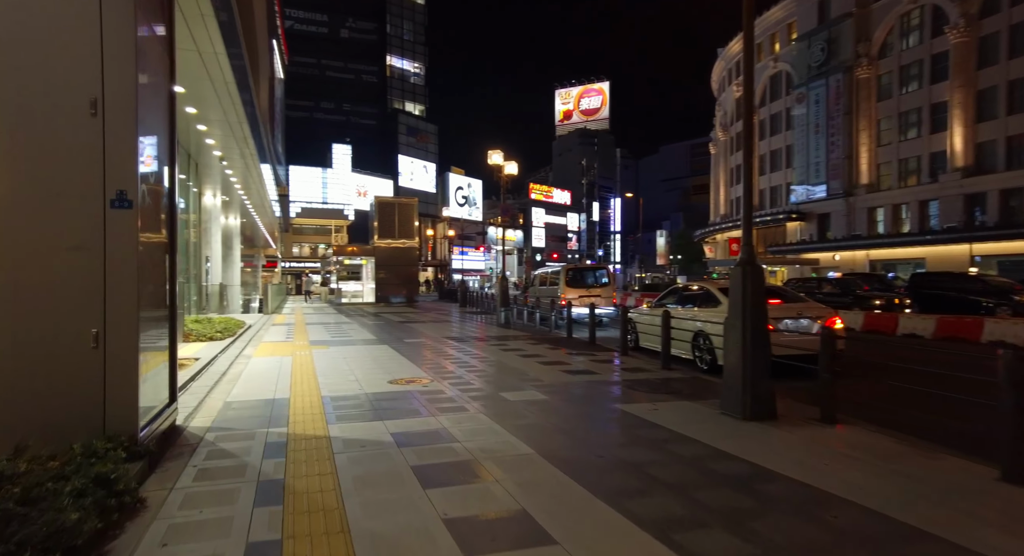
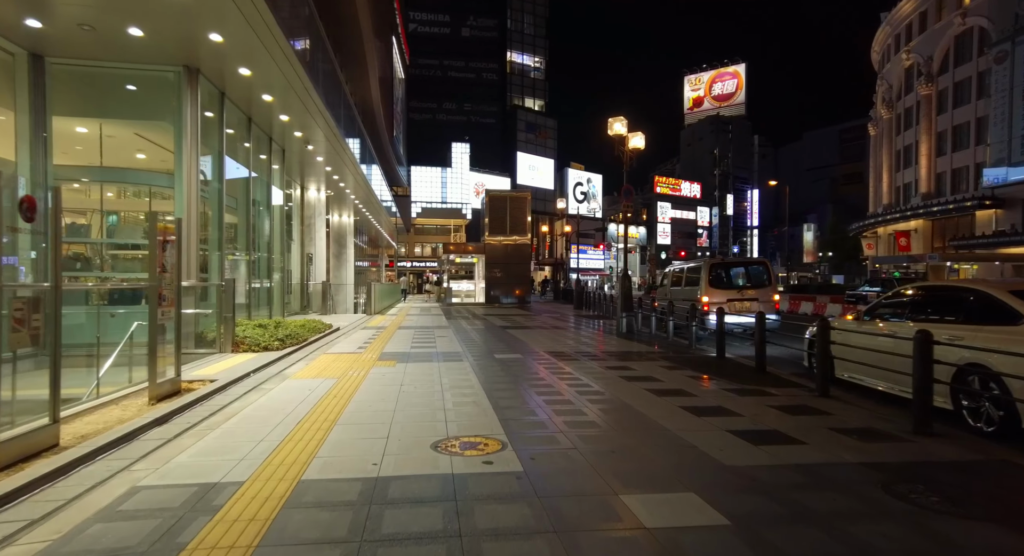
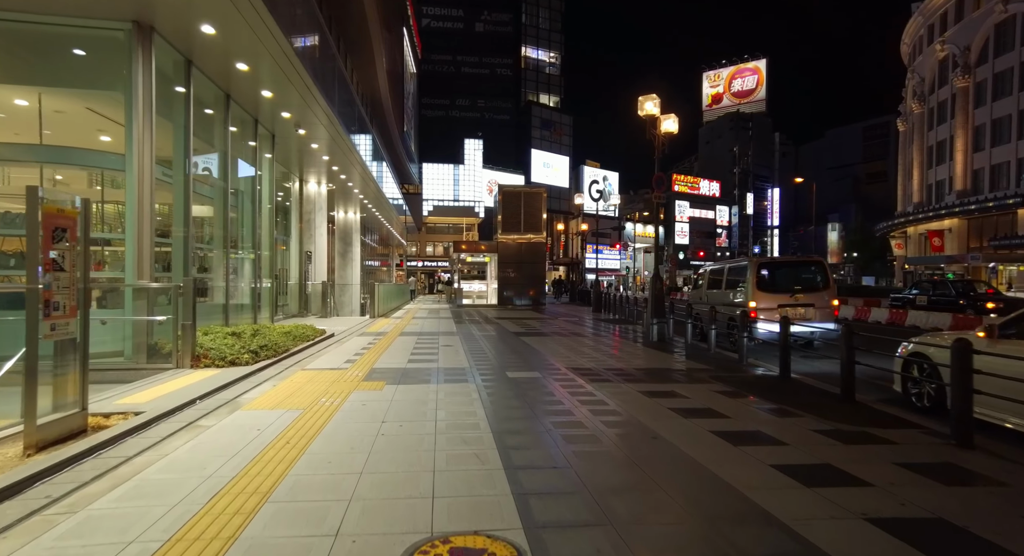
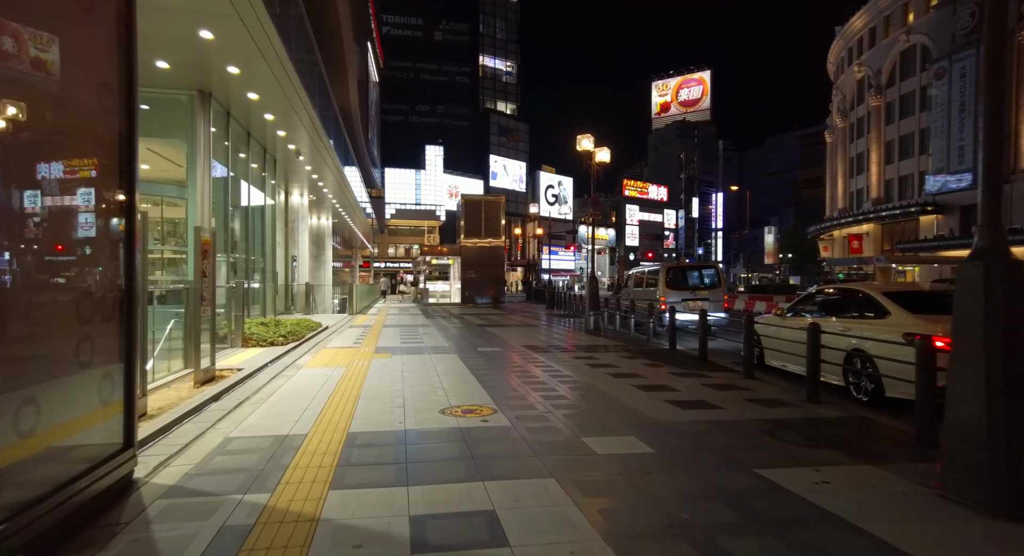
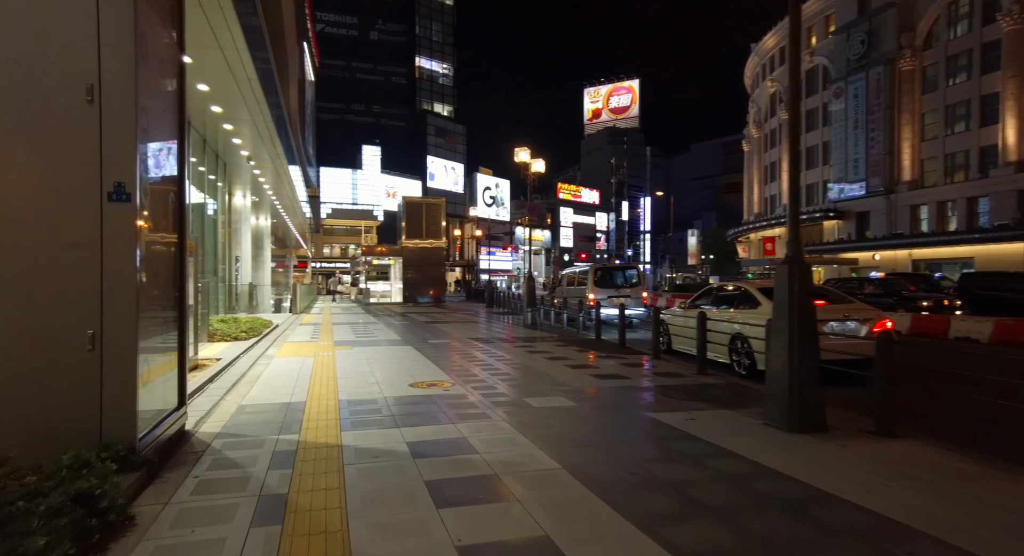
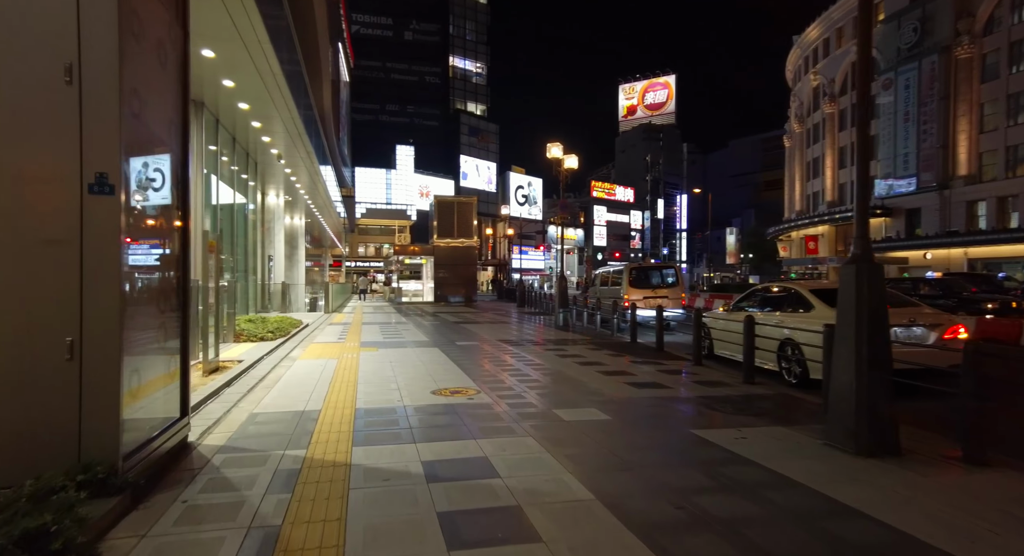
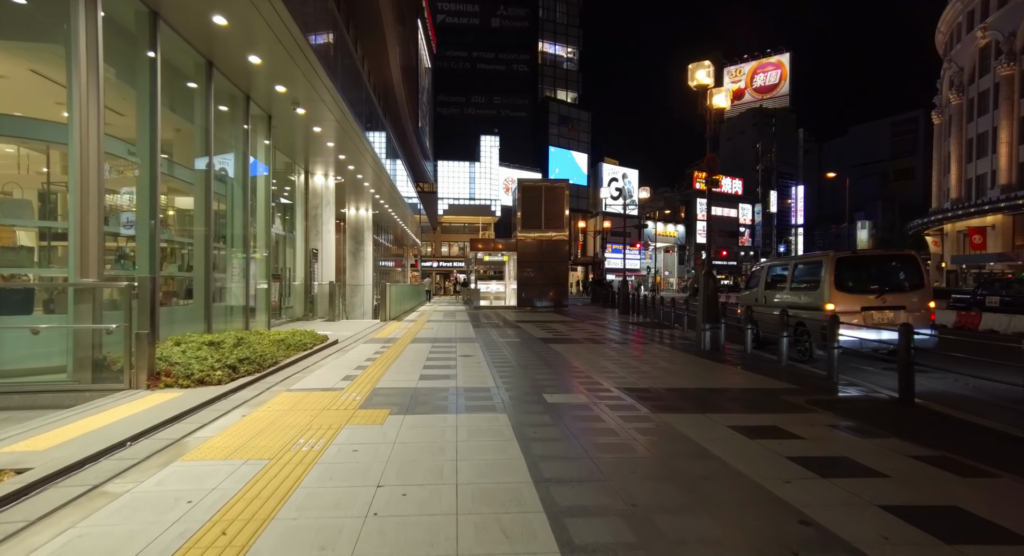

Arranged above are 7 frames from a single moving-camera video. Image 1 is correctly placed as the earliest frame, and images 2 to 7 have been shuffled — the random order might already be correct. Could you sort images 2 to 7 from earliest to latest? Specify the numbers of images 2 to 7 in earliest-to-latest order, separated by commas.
5, 6, 4, 2, 3, 7
